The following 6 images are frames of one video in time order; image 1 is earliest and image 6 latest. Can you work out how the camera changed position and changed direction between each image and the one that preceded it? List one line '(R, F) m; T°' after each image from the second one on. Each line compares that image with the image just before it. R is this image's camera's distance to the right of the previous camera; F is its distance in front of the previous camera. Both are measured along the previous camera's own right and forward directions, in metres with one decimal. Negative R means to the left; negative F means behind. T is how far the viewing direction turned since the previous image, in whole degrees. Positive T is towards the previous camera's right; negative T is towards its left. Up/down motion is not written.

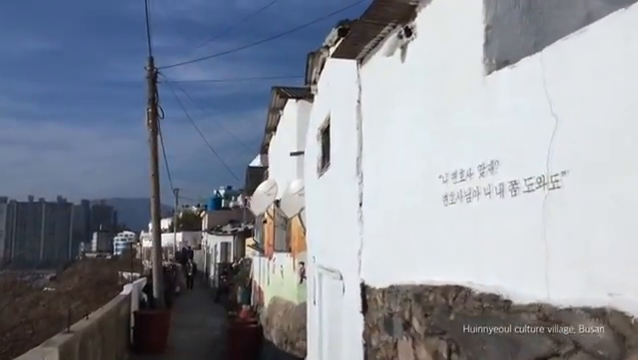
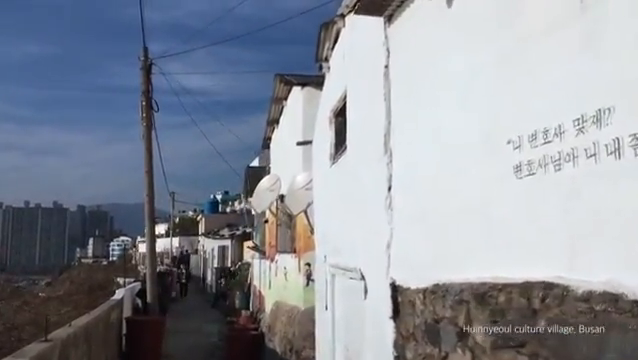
(-0.2, +1.0) m; 0°
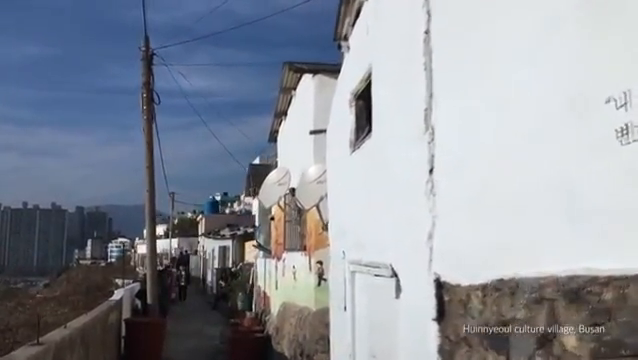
(-0.3, +0.7) m; 0°
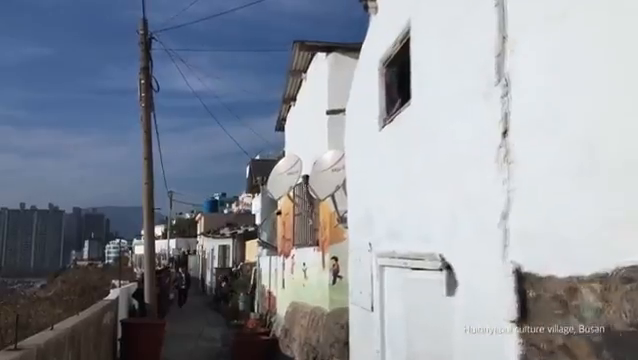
(-0.3, +1.0) m; 0°
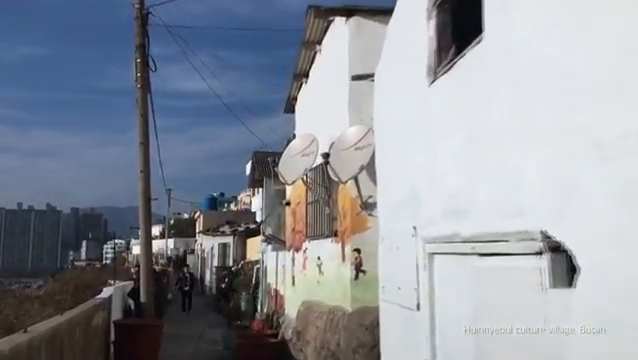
(-0.3, +1.3) m; 0°
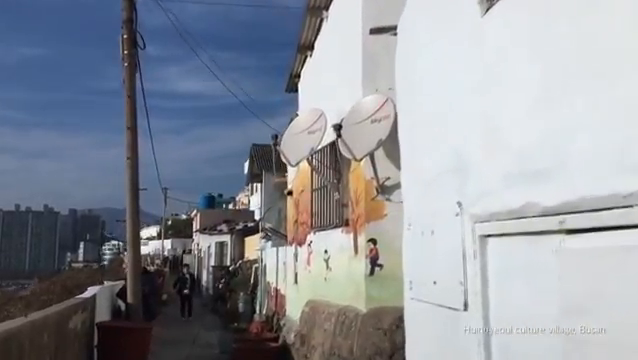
(-0.1, +1.2) m; 0°
